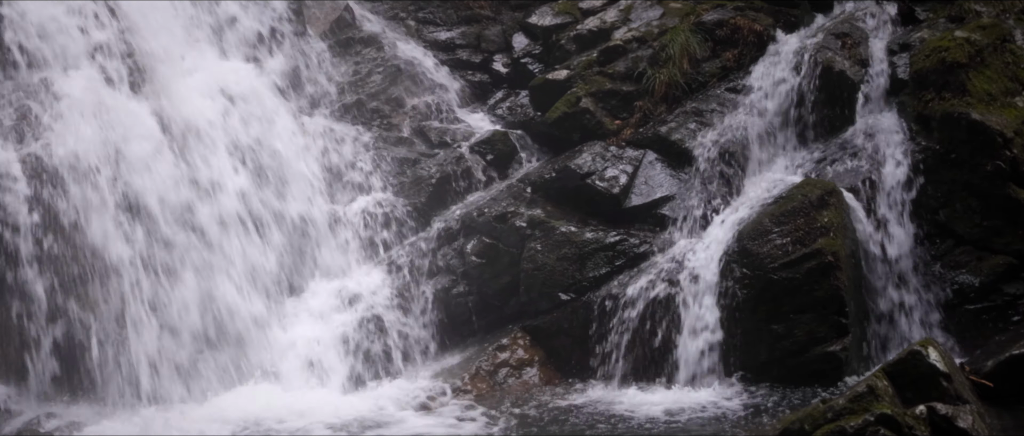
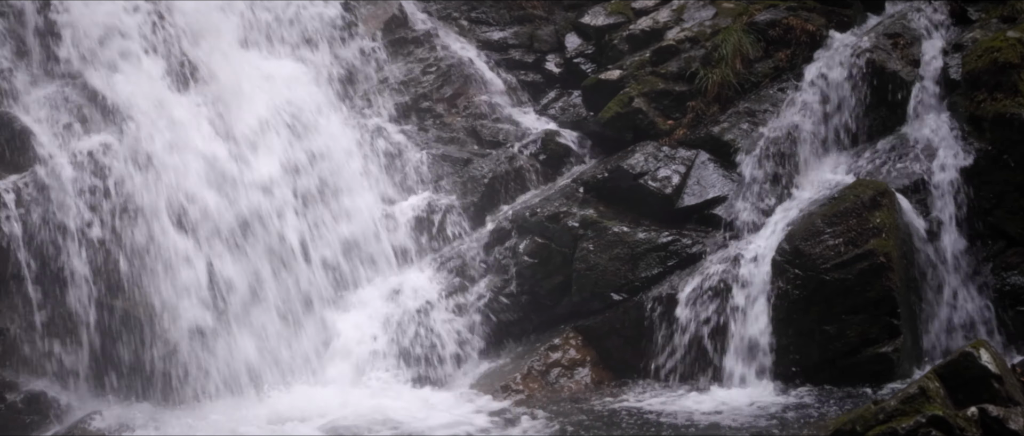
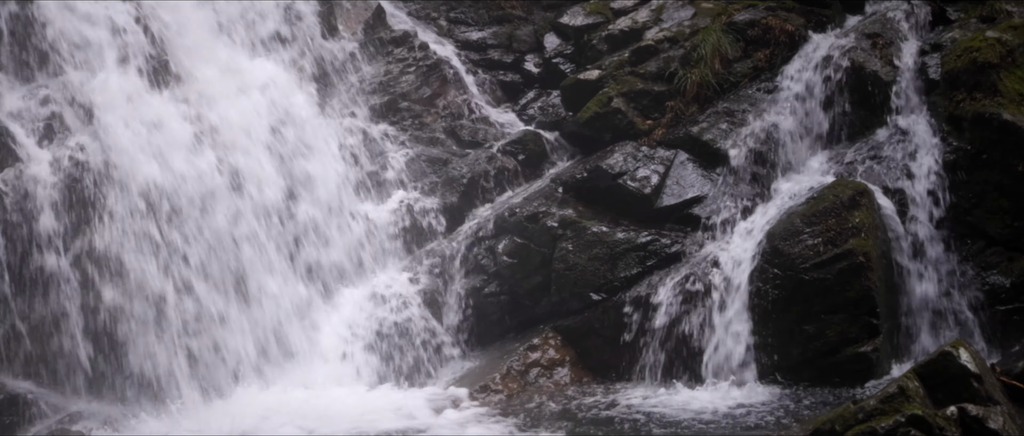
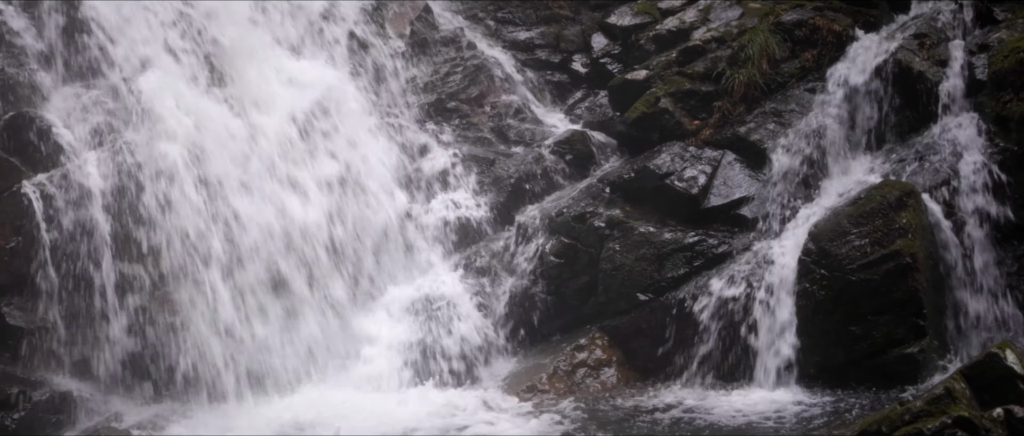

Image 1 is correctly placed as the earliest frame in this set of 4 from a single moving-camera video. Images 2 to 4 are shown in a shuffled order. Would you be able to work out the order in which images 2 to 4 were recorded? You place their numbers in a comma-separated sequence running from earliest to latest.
3, 2, 4
